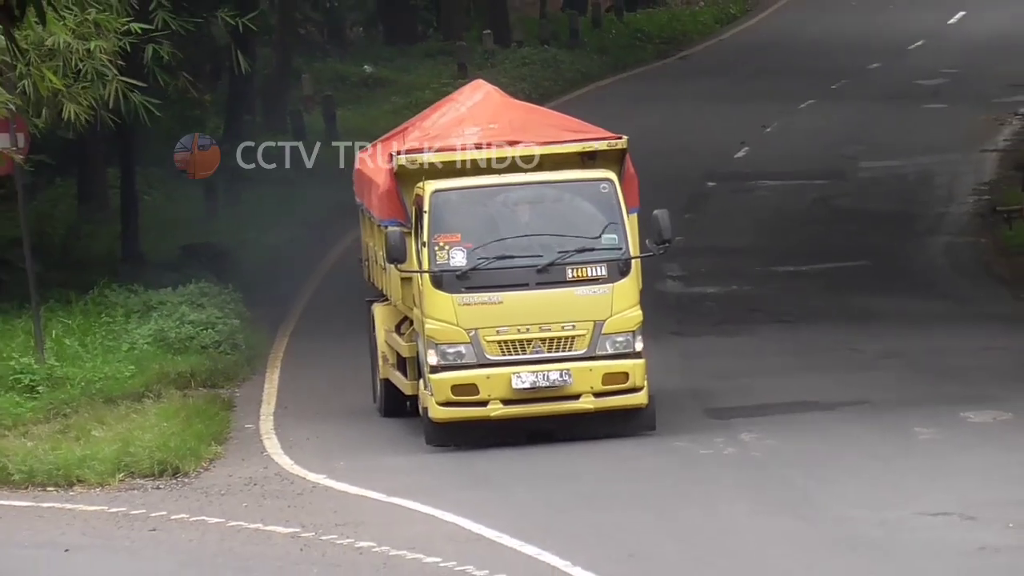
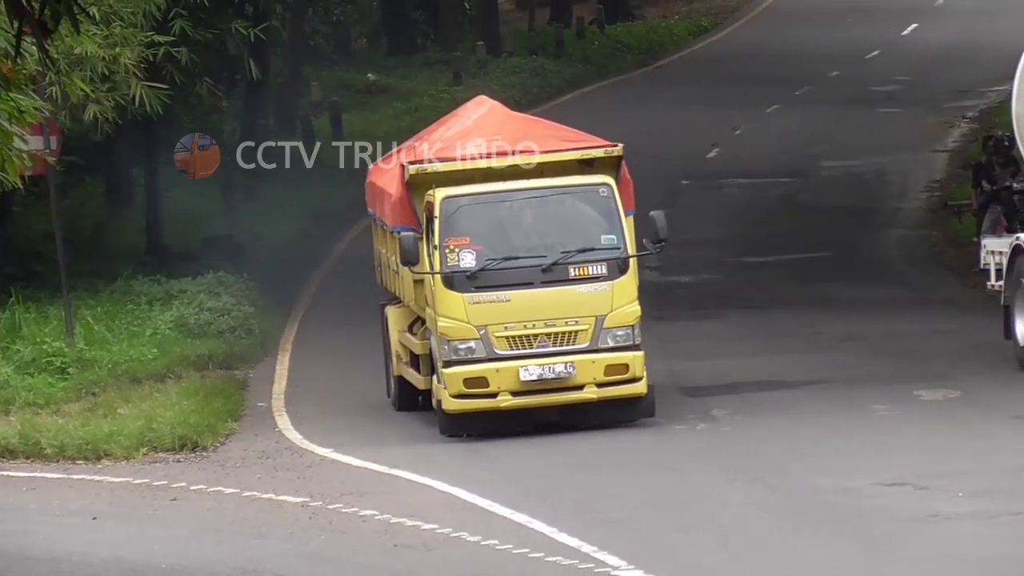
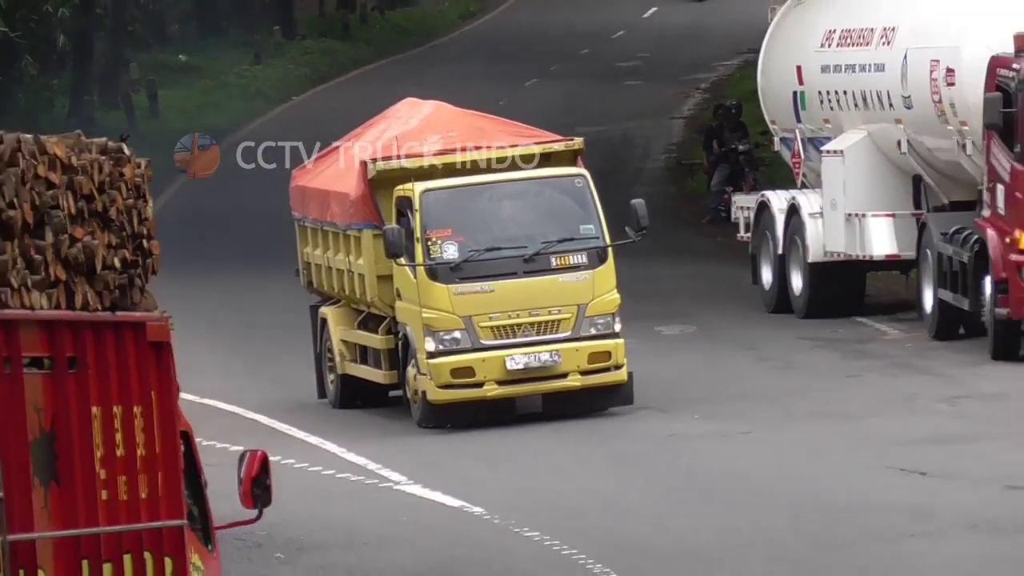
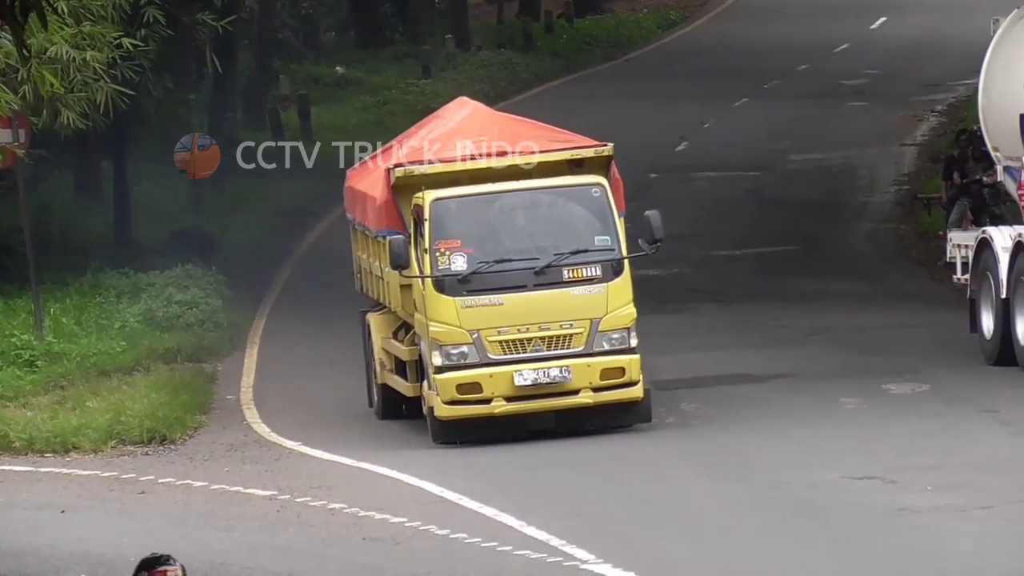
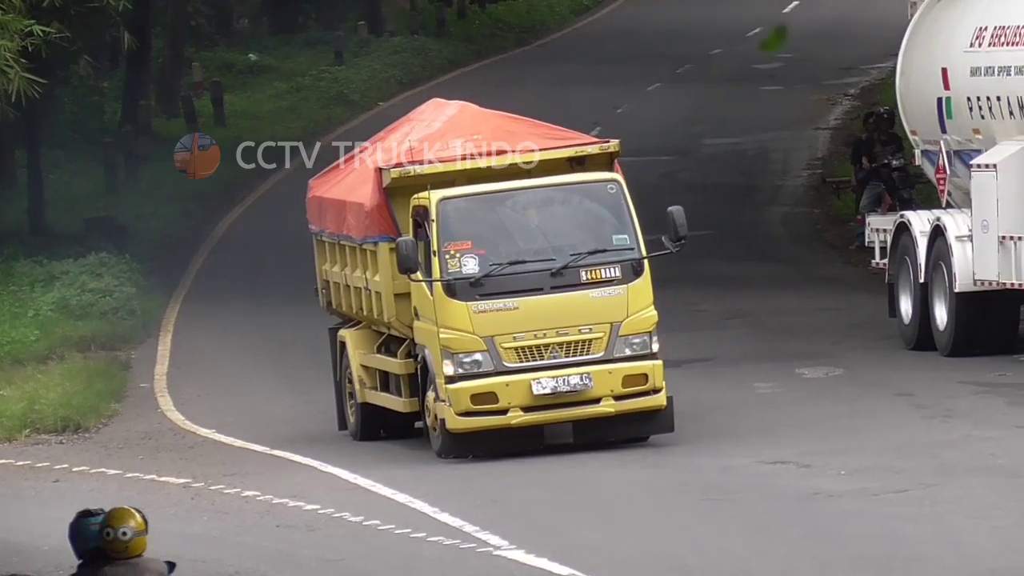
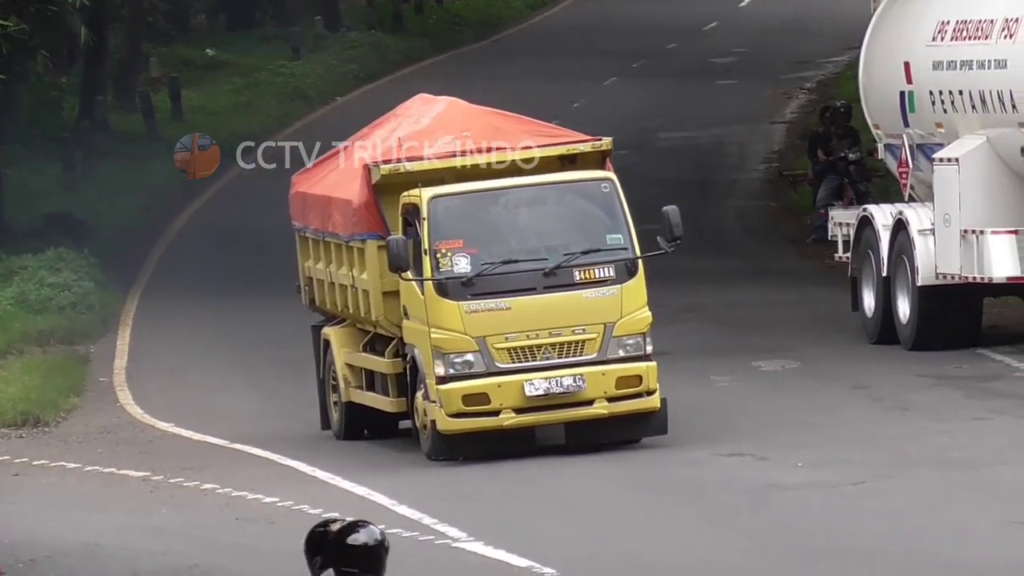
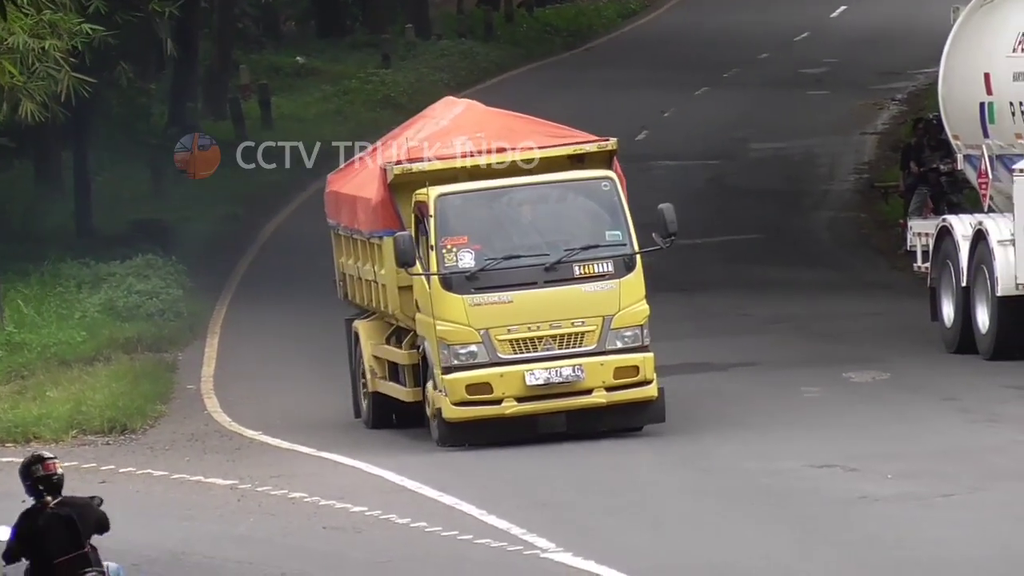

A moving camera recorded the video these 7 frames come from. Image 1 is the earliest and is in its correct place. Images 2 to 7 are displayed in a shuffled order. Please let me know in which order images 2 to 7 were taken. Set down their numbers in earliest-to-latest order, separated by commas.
2, 4, 7, 5, 6, 3
